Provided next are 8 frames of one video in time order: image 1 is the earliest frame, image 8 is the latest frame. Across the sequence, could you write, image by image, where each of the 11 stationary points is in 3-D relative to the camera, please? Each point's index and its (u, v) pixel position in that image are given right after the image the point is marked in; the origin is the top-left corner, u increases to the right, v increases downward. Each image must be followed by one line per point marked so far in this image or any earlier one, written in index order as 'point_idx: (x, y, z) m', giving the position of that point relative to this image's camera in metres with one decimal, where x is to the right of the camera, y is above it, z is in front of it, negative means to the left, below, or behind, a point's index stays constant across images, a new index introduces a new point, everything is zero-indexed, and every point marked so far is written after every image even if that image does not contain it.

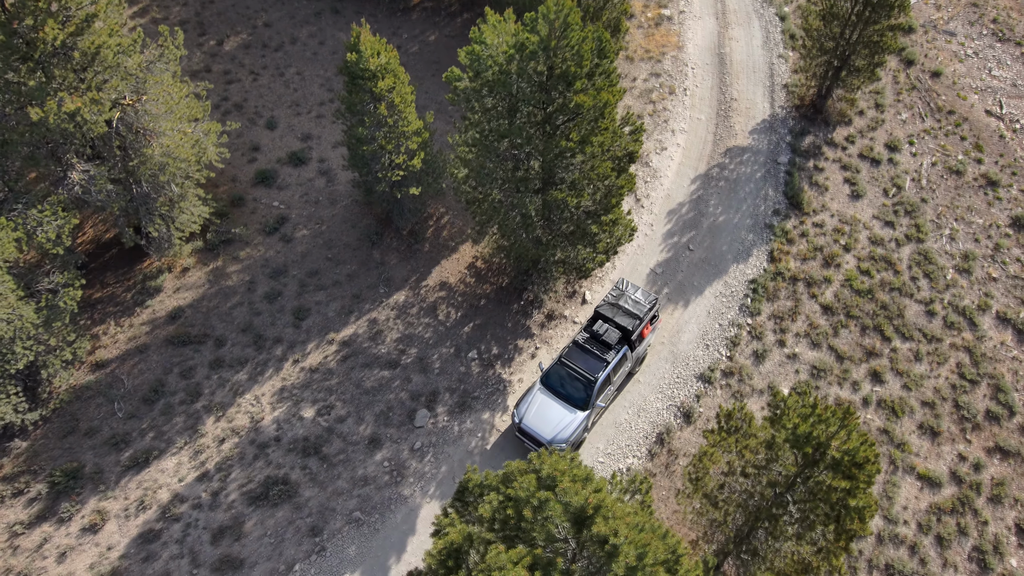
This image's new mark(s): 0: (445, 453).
0: (-1.7, -4.1, +16.9) m
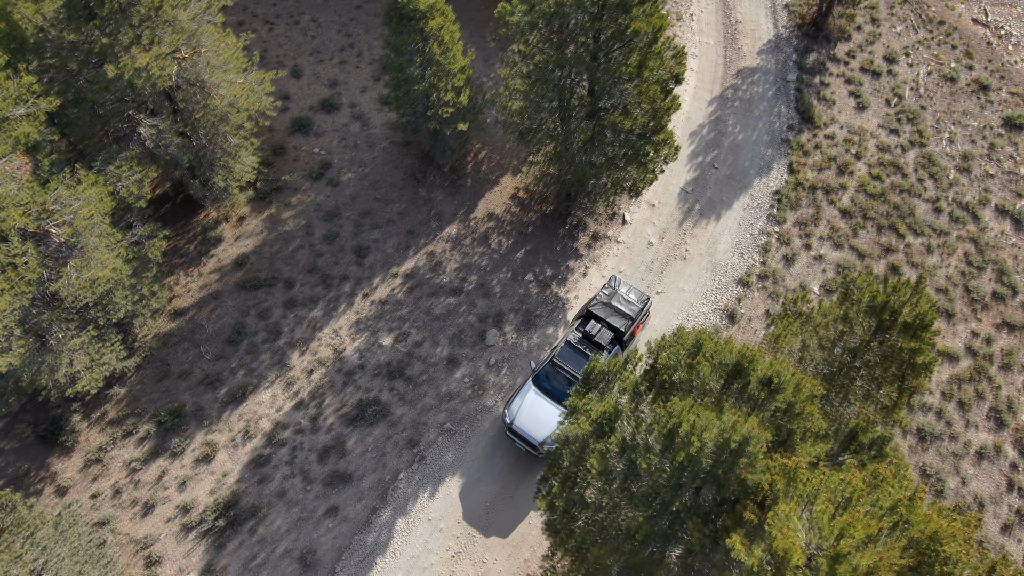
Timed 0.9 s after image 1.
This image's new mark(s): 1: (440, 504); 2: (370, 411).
0: (+0.1, -2.1, +18.3) m
1: (-1.7, -5.2, +16.3) m
2: (-3.6, -3.2, +17.4) m
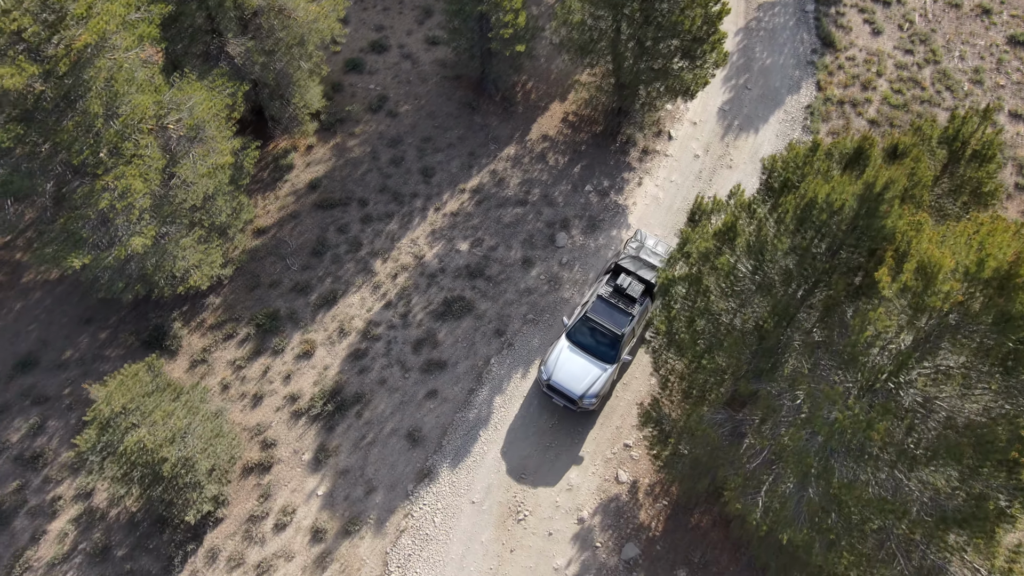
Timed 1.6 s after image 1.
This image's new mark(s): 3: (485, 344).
0: (+2.2, +0.7, +19.5) m
1: (+0.5, -2.4, +17.4) m
2: (-1.5, -0.5, +18.5) m
3: (-0.7, -1.5, +18.0) m
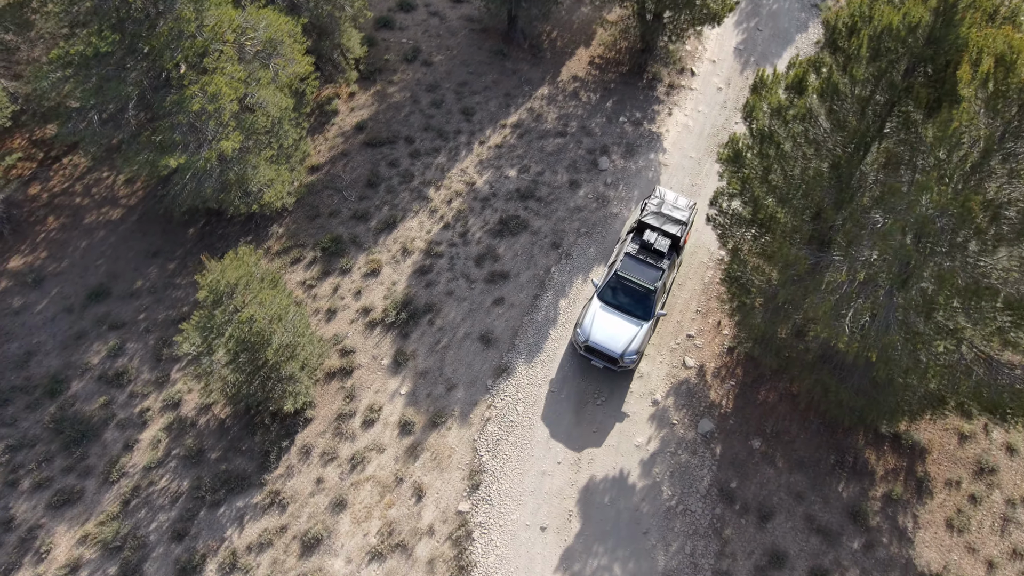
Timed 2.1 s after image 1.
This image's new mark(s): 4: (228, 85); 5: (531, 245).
0: (+3.6, +3.2, +20.5) m
1: (+2.2, +0.1, +18.2) m
2: (0.0, +1.8, +19.3) m
3: (+0.9, +0.9, +18.8) m
4: (-6.3, +4.5, +15.0) m
5: (+0.5, +1.2, +19.0) m
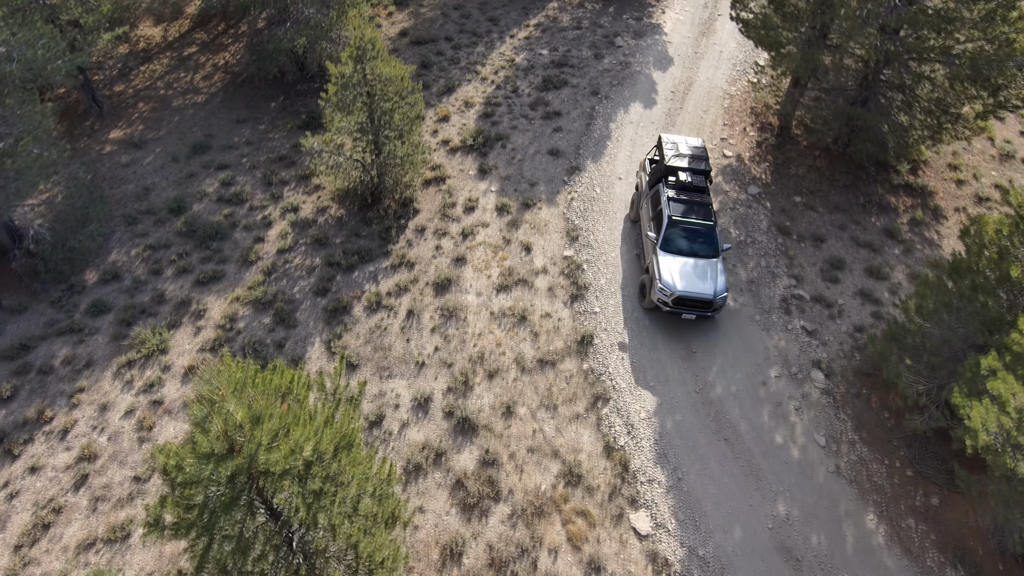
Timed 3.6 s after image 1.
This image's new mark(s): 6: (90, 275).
0: (+4.7, +8.4, +24.1) m
1: (+3.8, +5.5, +21.3) m
2: (+1.4, +6.9, +22.4) m
3: (+2.4, +6.1, +21.8) m
4: (-4.8, +9.5, +17.9) m
5: (+2.0, +6.3, +22.0) m
6: (-10.0, +0.3, +16.0) m
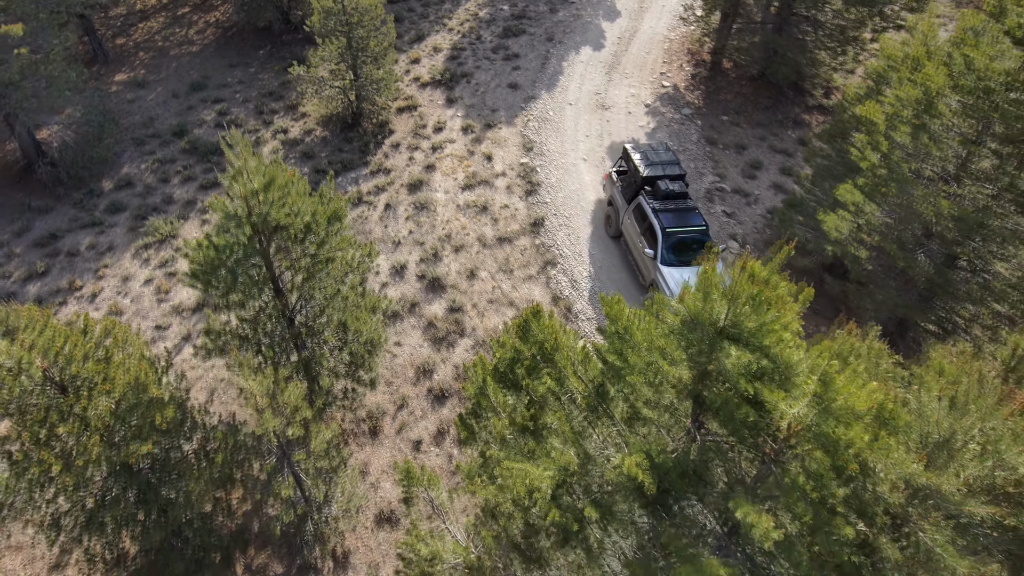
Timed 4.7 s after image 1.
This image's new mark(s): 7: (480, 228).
0: (+3.3, +11.2, +26.9) m
1: (+2.6, +8.3, +24.0) m
2: (+0.1, +9.6, +25.1) m
3: (+1.1, +8.8, +24.5) m
4: (-6.1, +12.1, +20.5) m
5: (+0.7, +9.1, +24.7) m
6: (-11.0, +2.8, +18.3) m
7: (-0.8, +1.6, +17.5) m
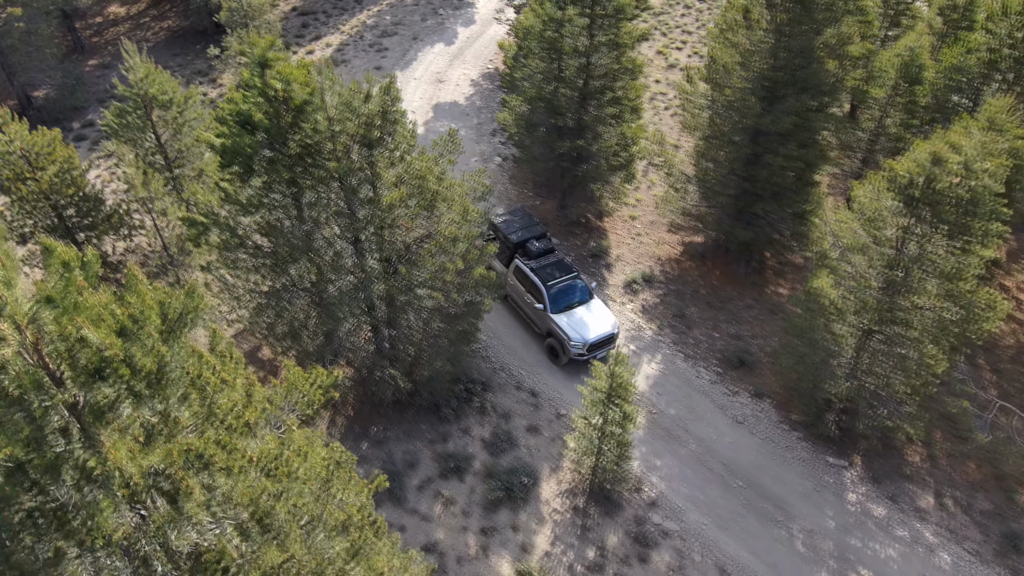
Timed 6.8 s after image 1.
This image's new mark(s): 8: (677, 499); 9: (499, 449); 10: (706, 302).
0: (-2.9, +14.3, +35.7) m
1: (-3.7, +11.6, +32.7) m
2: (-6.2, +12.8, +33.8) m
3: (-5.1, +12.1, +33.2) m
4: (-12.3, +15.6, +29.5) m
5: (-5.5, +12.3, +33.5) m
6: (-17.2, +6.4, +26.6) m
7: (-7.0, +5.3, +25.8) m
8: (+3.7, -4.7, +15.1) m
9: (-0.3, -3.8, +15.9) m
10: (+5.7, -0.4, +20.0) m
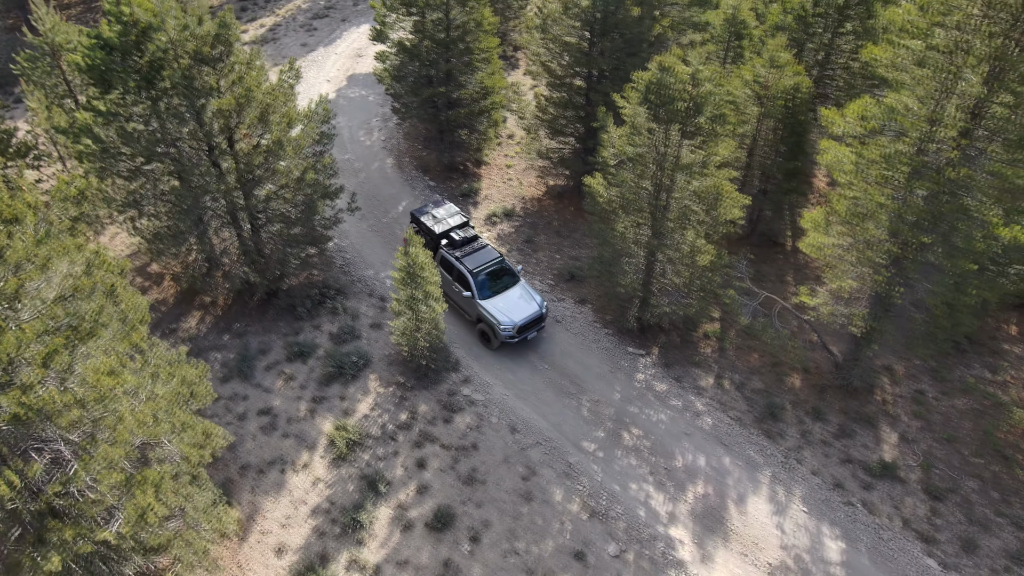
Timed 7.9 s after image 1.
0: (-7.1, +16.2, +38.6) m
1: (-7.9, +13.6, +35.4) m
2: (-10.4, +14.8, +36.6) m
3: (-9.4, +14.1, +36.0) m
4: (-16.6, +17.7, +32.3) m
5: (-9.8, +14.3, +36.2) m
6: (-21.4, +8.6, +29.3) m
7: (-11.3, +7.4, +28.4) m
8: (-0.6, -2.3, +17.5) m
9: (-4.6, -1.4, +18.3) m
10: (+1.4, +1.9, +22.5) m
